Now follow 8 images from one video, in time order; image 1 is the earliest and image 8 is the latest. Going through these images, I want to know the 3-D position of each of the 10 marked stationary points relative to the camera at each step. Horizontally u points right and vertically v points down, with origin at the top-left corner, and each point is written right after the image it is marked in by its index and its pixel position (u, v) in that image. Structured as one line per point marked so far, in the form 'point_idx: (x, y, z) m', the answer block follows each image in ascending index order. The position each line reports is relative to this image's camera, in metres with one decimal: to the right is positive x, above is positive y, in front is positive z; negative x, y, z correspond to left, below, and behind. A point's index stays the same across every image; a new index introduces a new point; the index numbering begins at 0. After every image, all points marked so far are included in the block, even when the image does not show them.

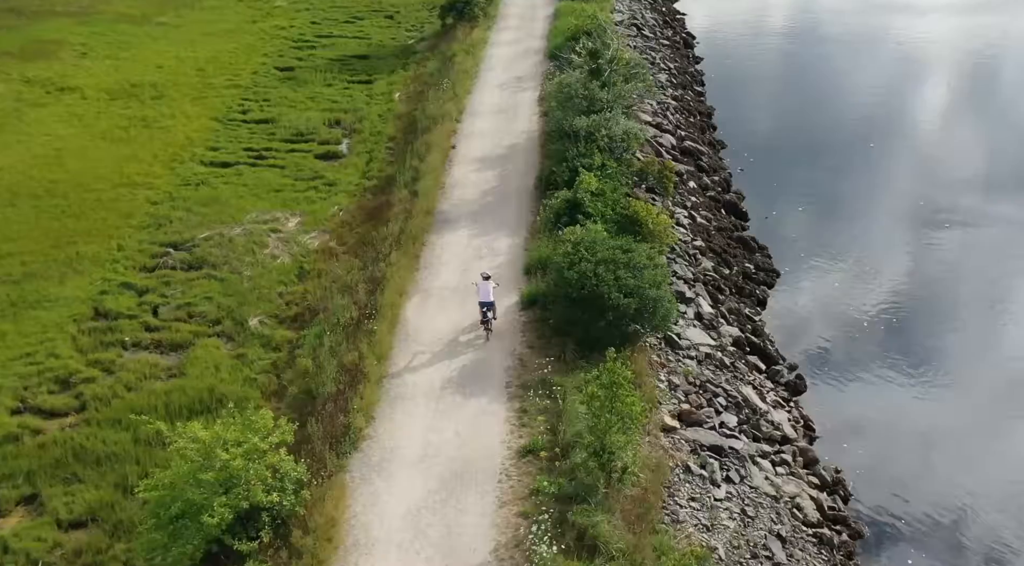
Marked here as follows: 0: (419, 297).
0: (-2.1, -0.3, +19.4) m
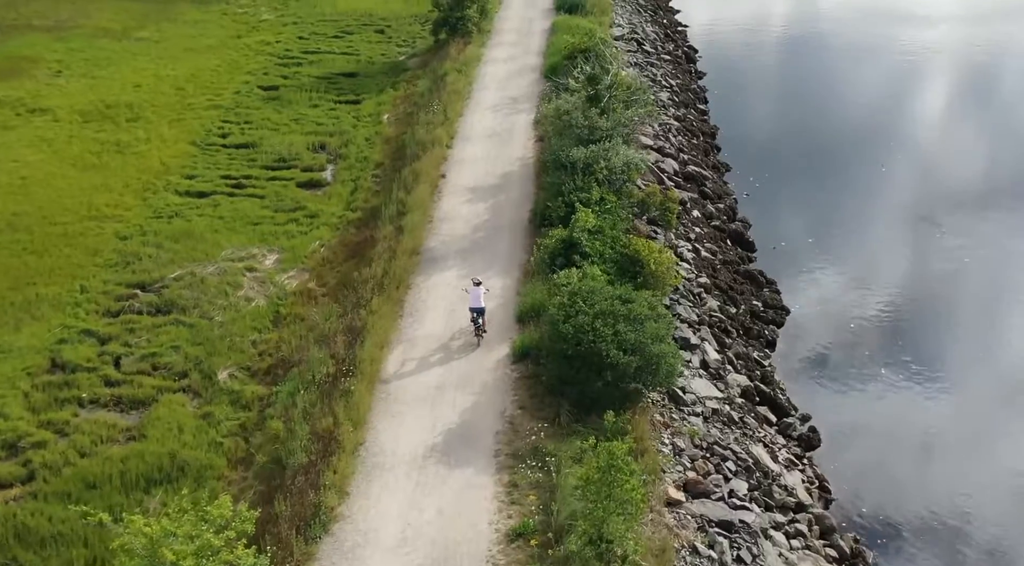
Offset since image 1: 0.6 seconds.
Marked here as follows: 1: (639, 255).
0: (-2.3, -1.4, +17.9) m
1: (+2.9, +0.7, +19.7) m
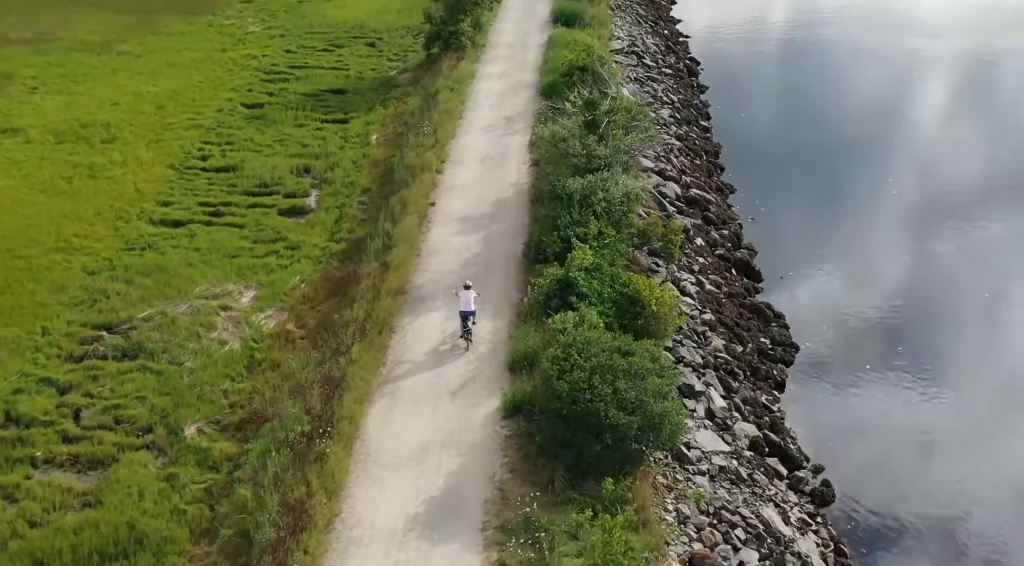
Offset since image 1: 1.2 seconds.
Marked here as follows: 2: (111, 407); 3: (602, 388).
0: (-2.5, -2.3, +16.6) m
1: (+2.7, -0.2, +18.3) m
2: (-8.2, -2.5, +17.3) m
3: (+1.6, -1.8, +14.9) m
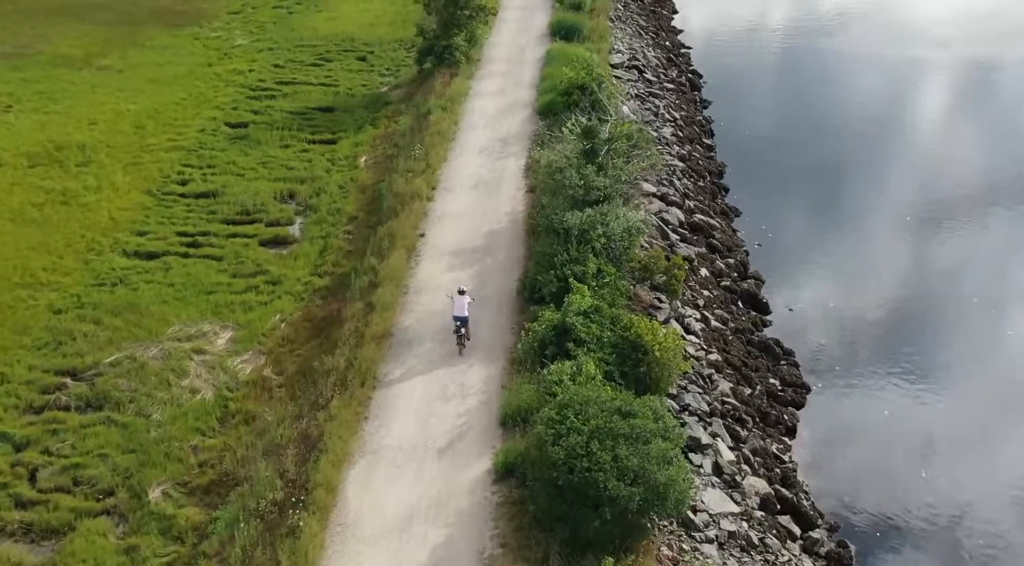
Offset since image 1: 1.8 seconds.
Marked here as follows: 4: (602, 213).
0: (-2.7, -3.3, +15.3) m
1: (+2.6, -1.2, +17.1) m
2: (-8.3, -3.4, +16.0) m
3: (+1.4, -2.8, +13.6) m
4: (+2.1, +1.6, +19.8) m
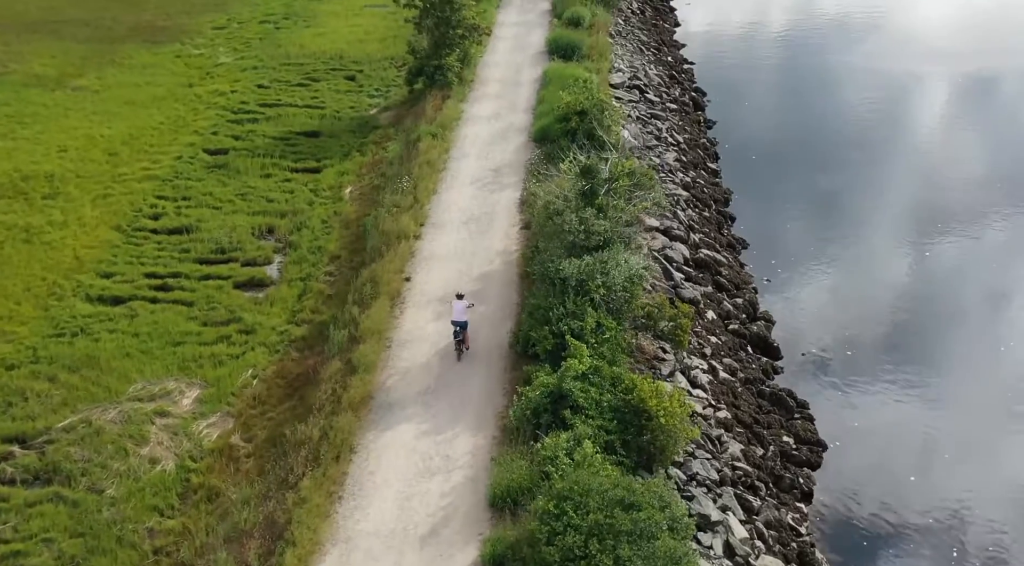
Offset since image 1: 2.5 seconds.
0: (-2.8, -4.4, +13.7) m
1: (+2.4, -2.3, +15.5) m
2: (-8.5, -4.6, +14.4) m
3: (+1.3, -3.9, +12.0) m
4: (+1.9, +0.5, +18.2) m
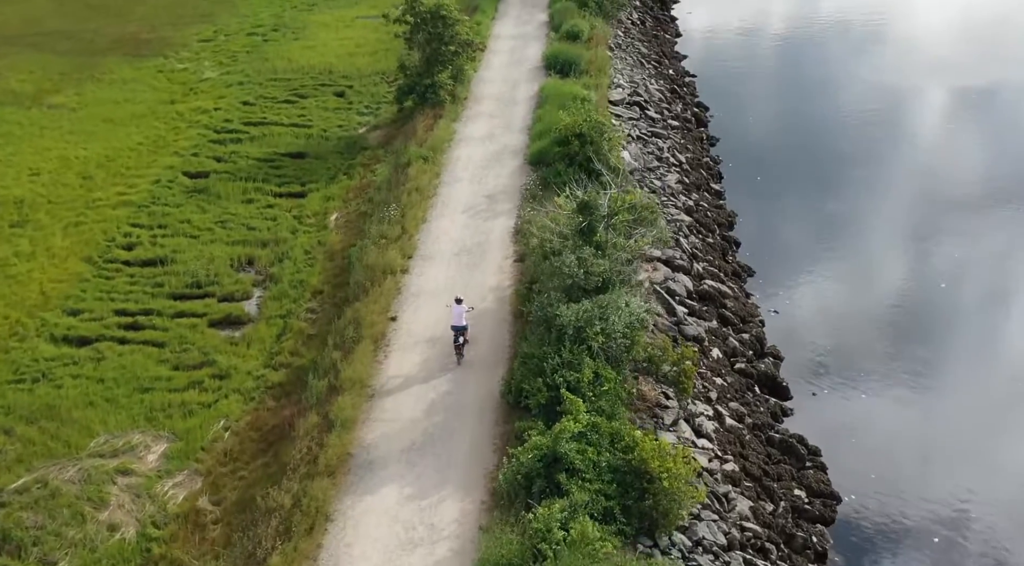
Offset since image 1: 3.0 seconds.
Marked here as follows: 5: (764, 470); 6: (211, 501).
0: (-3.0, -5.3, +12.4) m
1: (+2.3, -3.2, +14.2) m
2: (-8.6, -5.5, +13.1) m
3: (+1.1, -4.8, +10.7) m
4: (+1.8, -0.4, +16.9) m
5: (+5.5, -4.0, +18.4) m
6: (-5.4, -3.9, +15.3) m
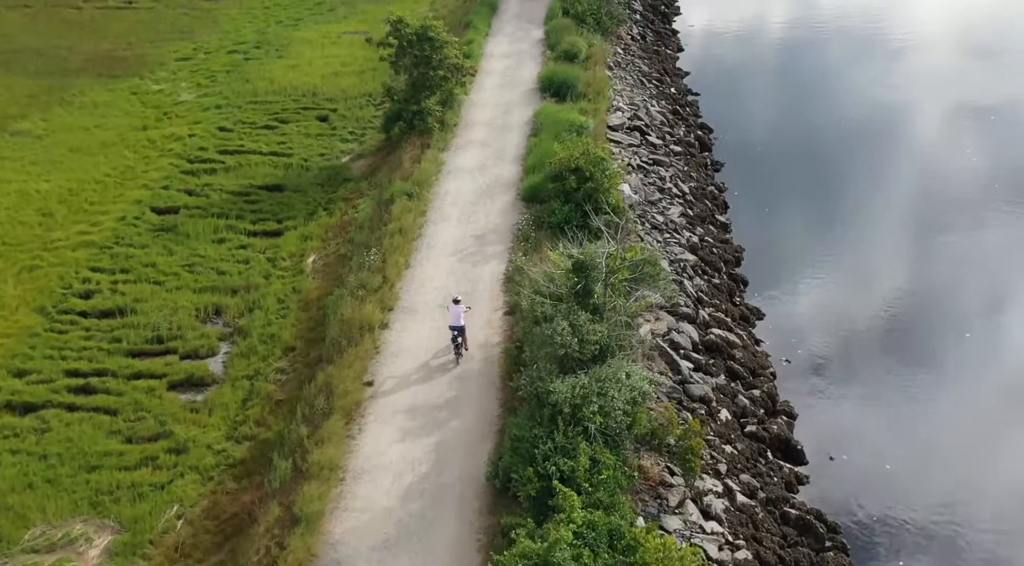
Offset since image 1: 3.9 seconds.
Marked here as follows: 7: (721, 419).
0: (-3.2, -6.5, +10.6) m
1: (+2.0, -4.5, +12.4) m
2: (-8.9, -6.7, +11.3) m
3: (+0.9, -6.0, +8.9) m
4: (+1.5, -1.7, +15.1) m
5: (+5.2, -5.3, +16.6) m
6: (-5.7, -5.2, +13.5) m
7: (+4.7, -3.1, +19.1) m
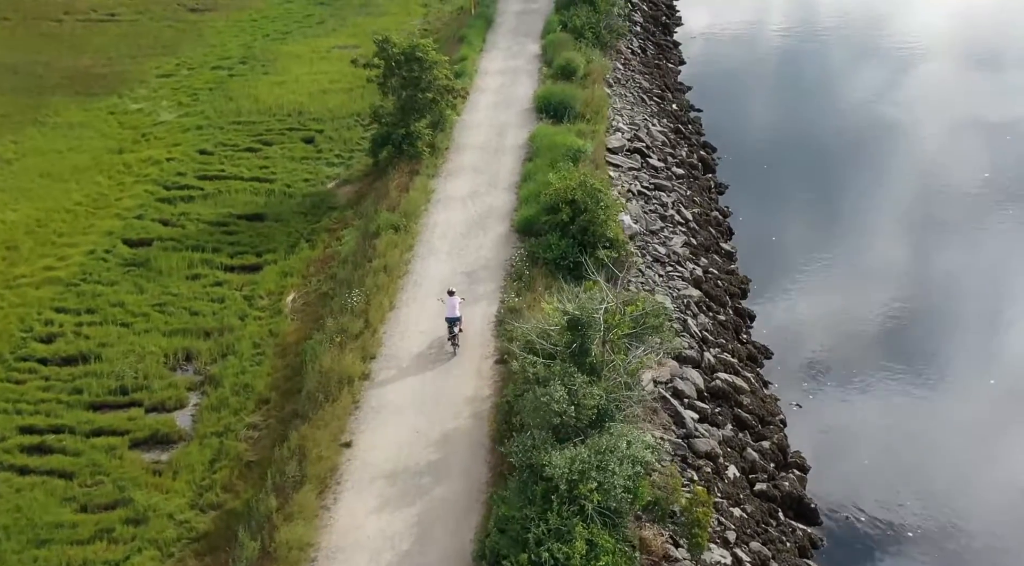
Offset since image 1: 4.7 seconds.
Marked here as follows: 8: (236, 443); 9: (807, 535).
0: (-3.4, -7.5, +9.2) m
1: (+1.9, -5.4, +11.0) m
2: (-9.1, -7.7, +9.9) m
3: (+0.7, -7.0, +7.5) m
4: (+1.4, -2.7, +13.7) m
5: (+5.0, -6.3, +15.1) m
6: (-5.9, -6.2, +12.1) m
7: (+4.5, -4.1, +17.7) m
8: (-5.5, -3.2, +16.8) m
9: (+6.1, -5.3, +17.7) m
